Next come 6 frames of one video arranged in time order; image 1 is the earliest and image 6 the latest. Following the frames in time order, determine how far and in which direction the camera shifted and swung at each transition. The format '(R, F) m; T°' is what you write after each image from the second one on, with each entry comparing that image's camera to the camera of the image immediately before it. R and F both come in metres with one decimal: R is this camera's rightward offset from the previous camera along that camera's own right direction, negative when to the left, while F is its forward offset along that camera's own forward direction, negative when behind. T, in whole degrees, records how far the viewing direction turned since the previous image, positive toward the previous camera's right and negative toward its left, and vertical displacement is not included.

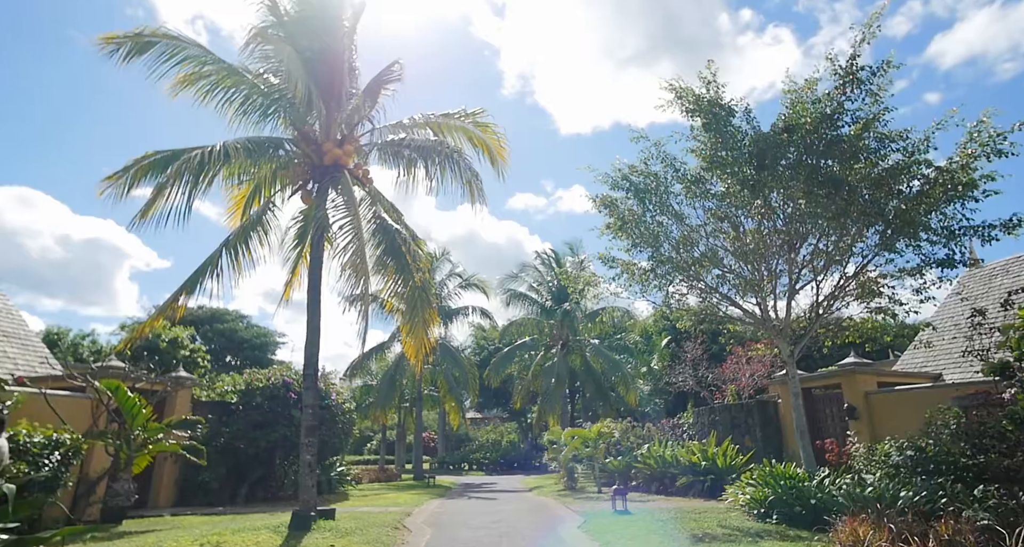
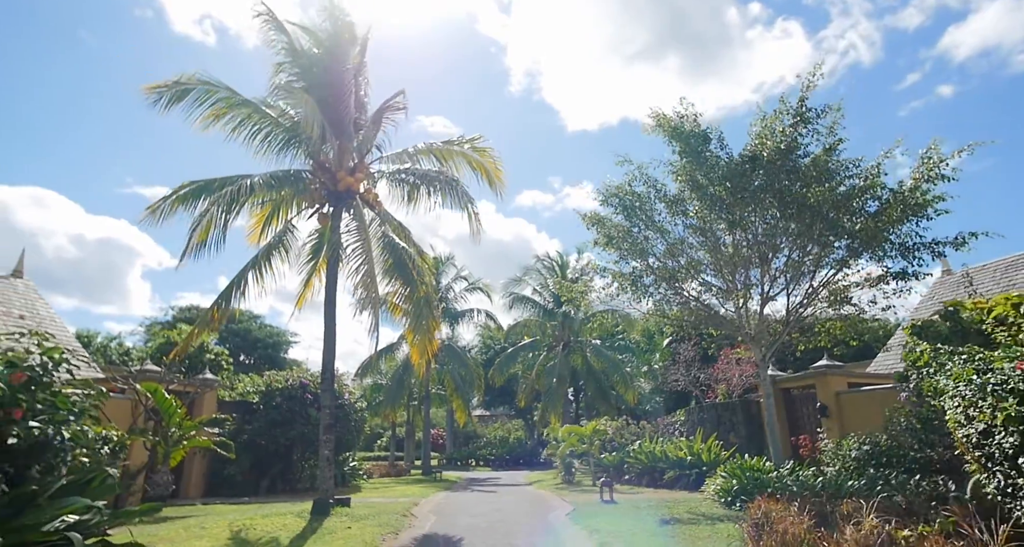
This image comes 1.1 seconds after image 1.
(+0.3, -1.3) m; -1°
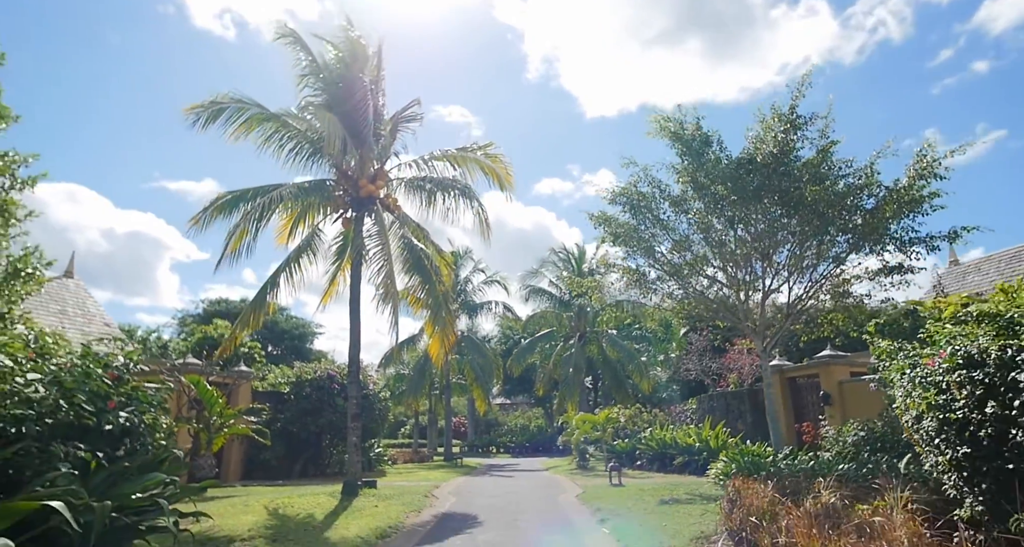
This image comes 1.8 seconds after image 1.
(+0.2, -0.9) m; -2°
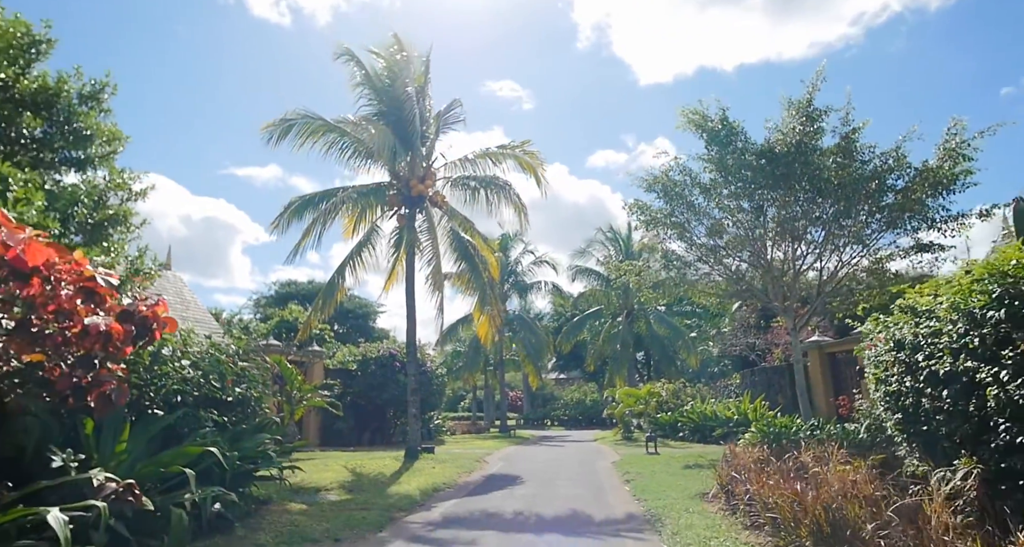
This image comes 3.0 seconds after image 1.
(+0.3, -1.3) m; -5°
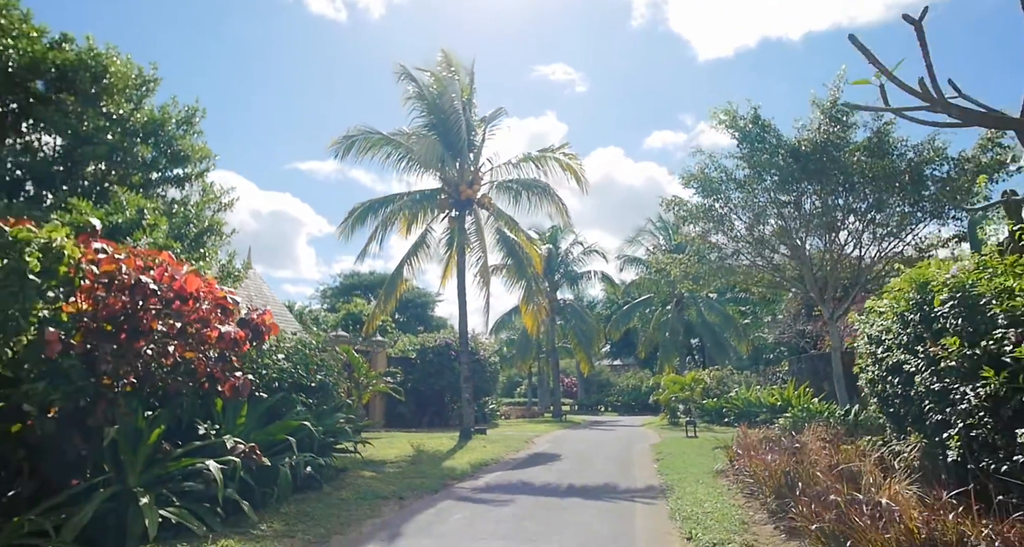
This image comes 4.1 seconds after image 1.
(+0.3, -1.2) m; -5°
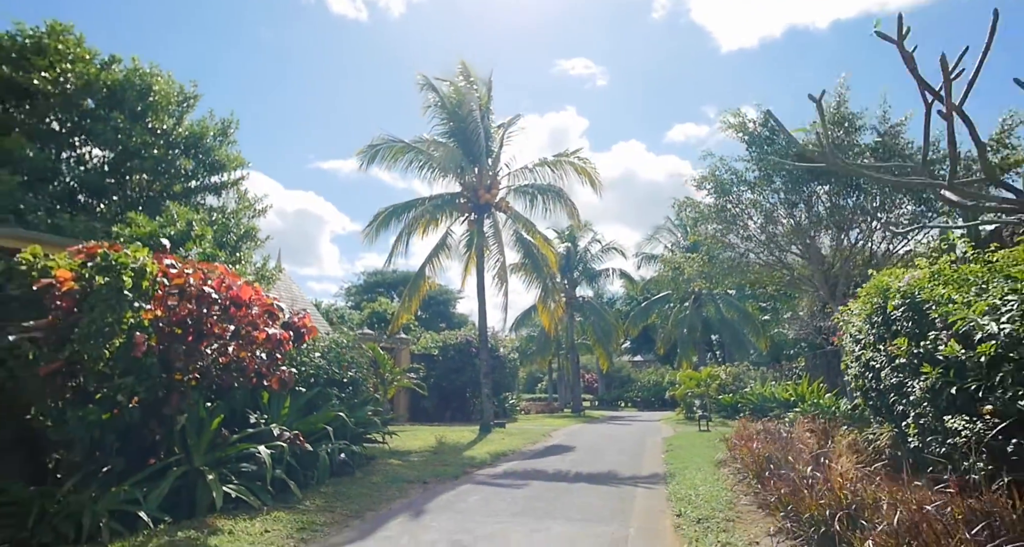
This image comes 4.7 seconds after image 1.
(+0.1, -0.7) m; -2°
